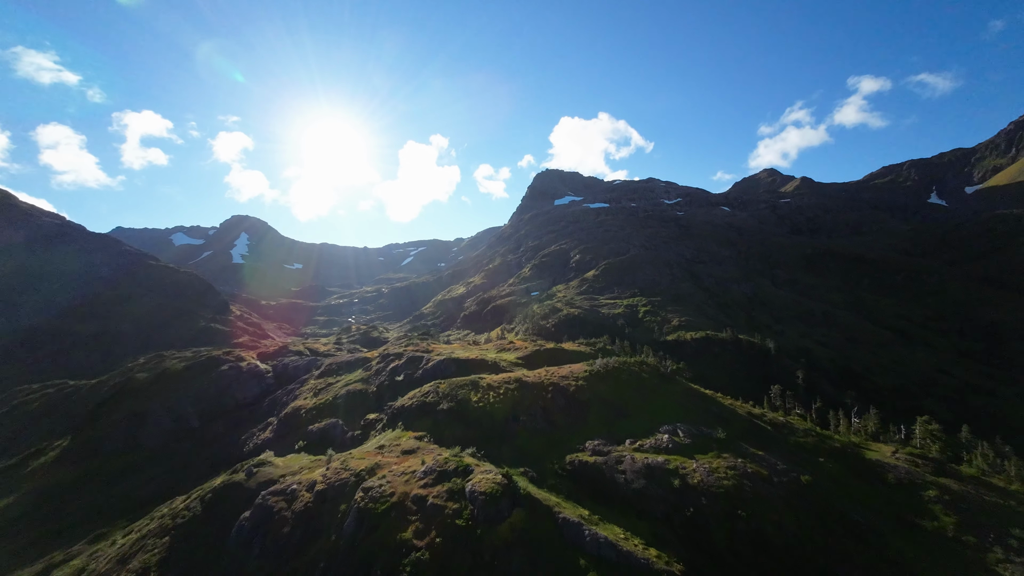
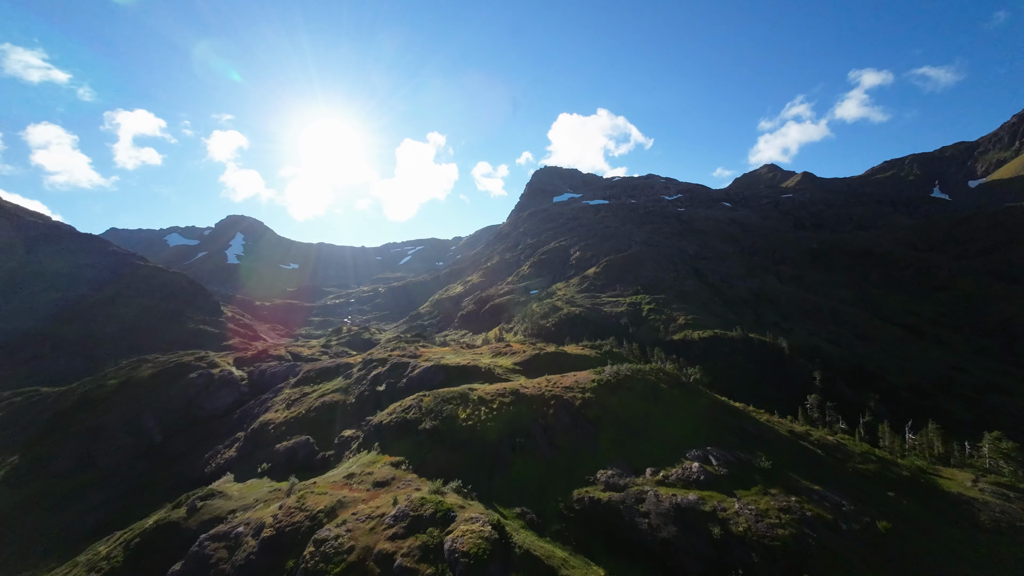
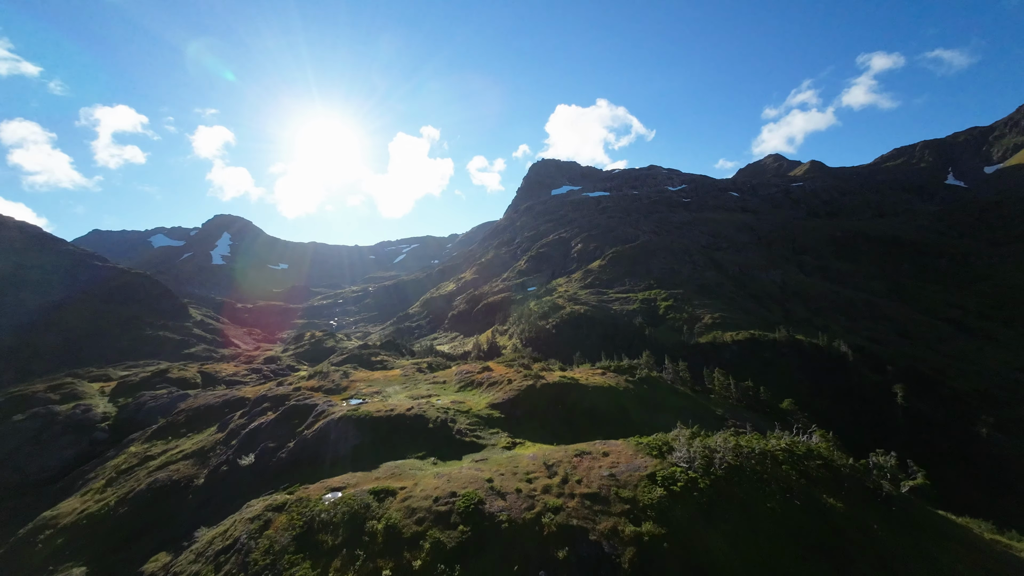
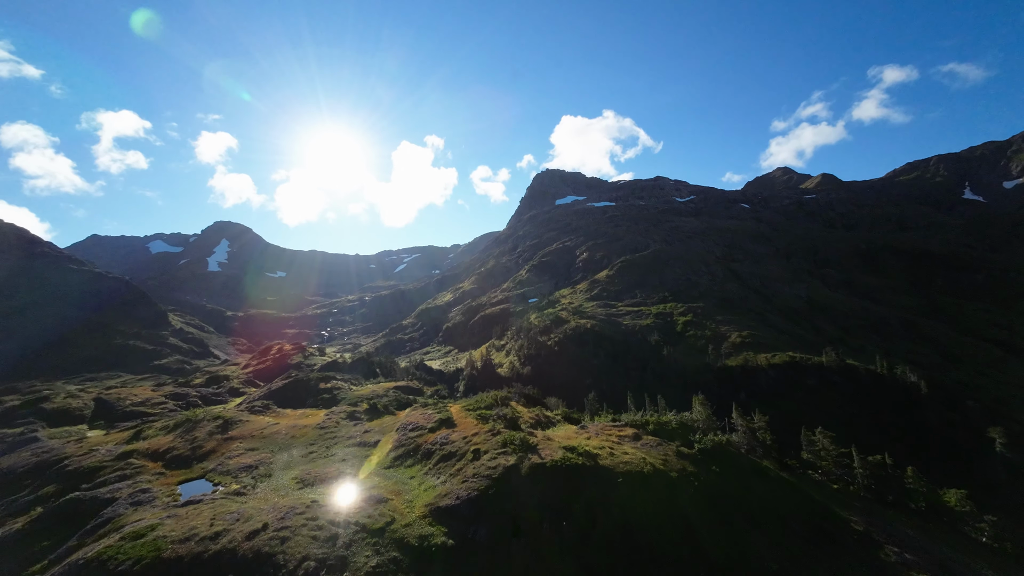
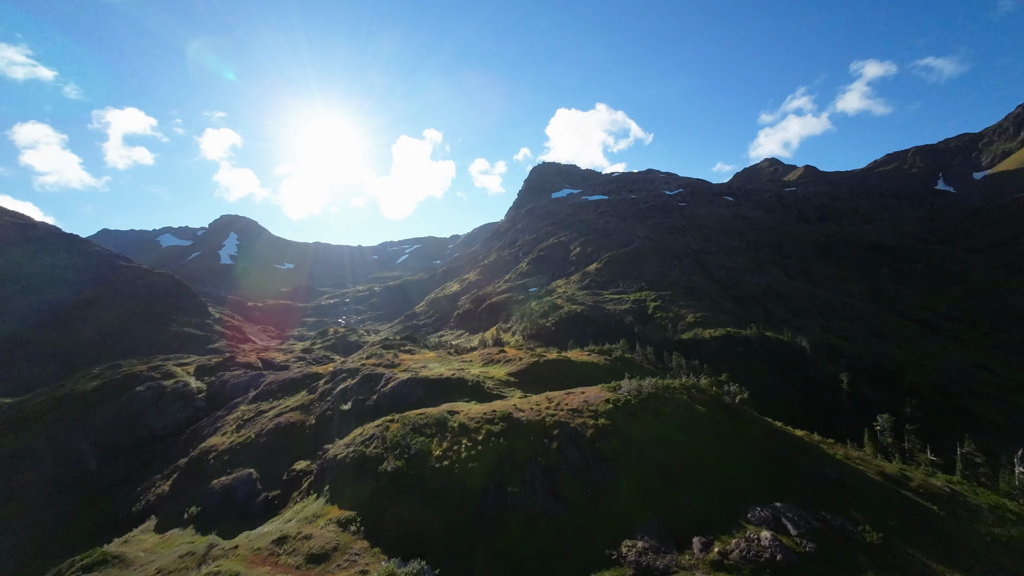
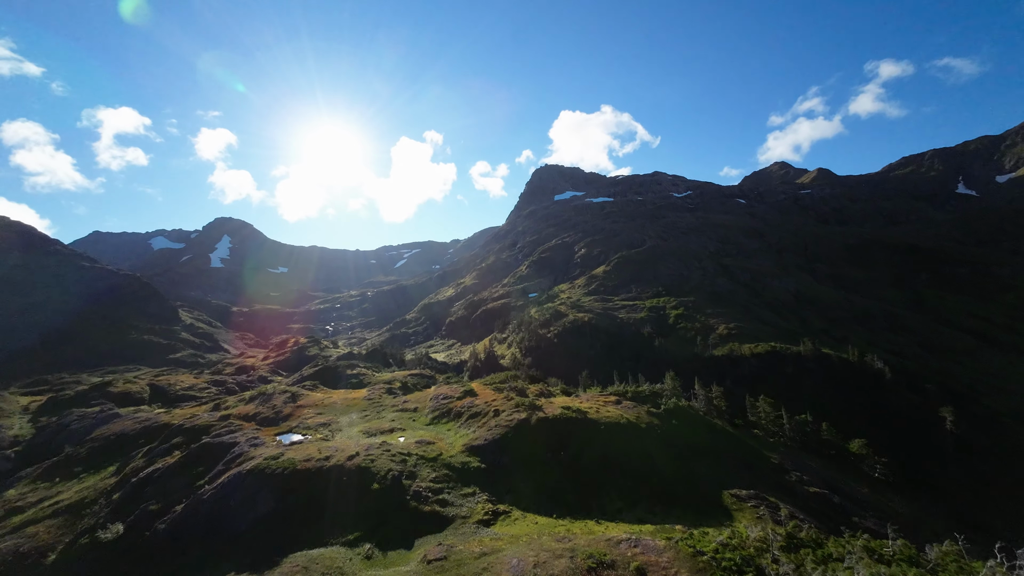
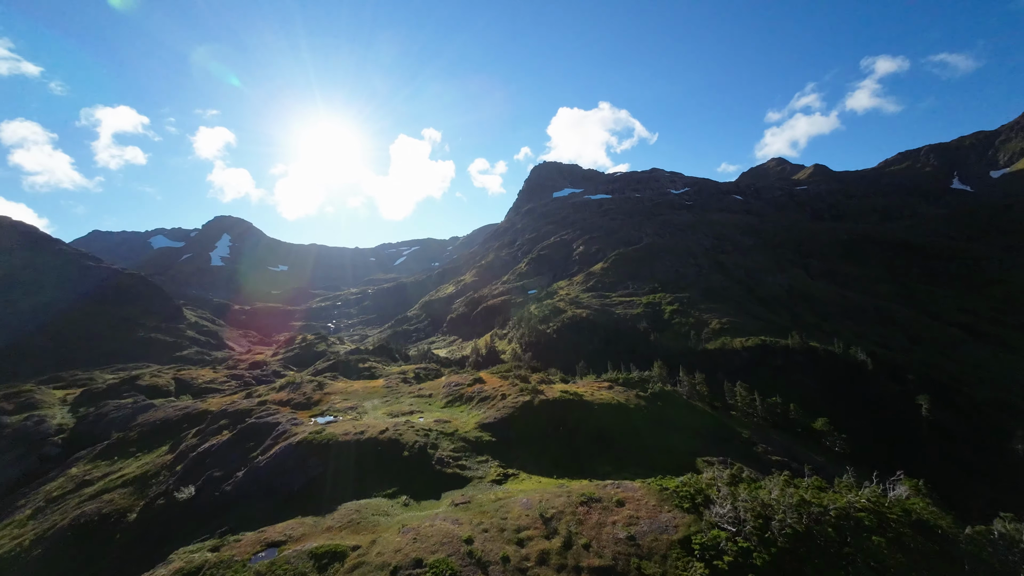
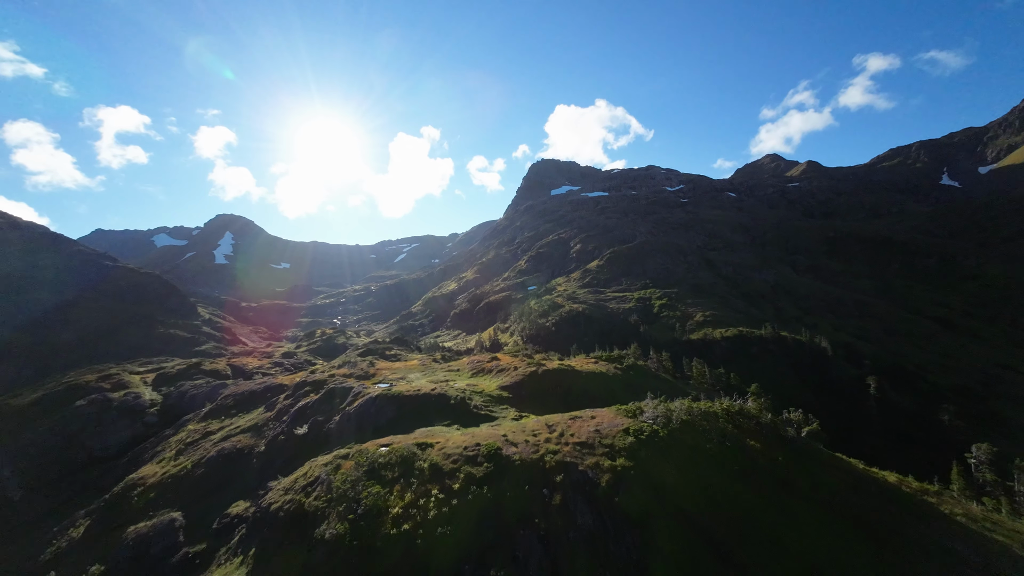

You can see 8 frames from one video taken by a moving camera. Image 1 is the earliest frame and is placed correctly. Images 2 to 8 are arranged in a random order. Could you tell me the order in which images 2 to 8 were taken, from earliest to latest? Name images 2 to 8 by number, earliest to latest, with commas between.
2, 5, 8, 3, 7, 6, 4
